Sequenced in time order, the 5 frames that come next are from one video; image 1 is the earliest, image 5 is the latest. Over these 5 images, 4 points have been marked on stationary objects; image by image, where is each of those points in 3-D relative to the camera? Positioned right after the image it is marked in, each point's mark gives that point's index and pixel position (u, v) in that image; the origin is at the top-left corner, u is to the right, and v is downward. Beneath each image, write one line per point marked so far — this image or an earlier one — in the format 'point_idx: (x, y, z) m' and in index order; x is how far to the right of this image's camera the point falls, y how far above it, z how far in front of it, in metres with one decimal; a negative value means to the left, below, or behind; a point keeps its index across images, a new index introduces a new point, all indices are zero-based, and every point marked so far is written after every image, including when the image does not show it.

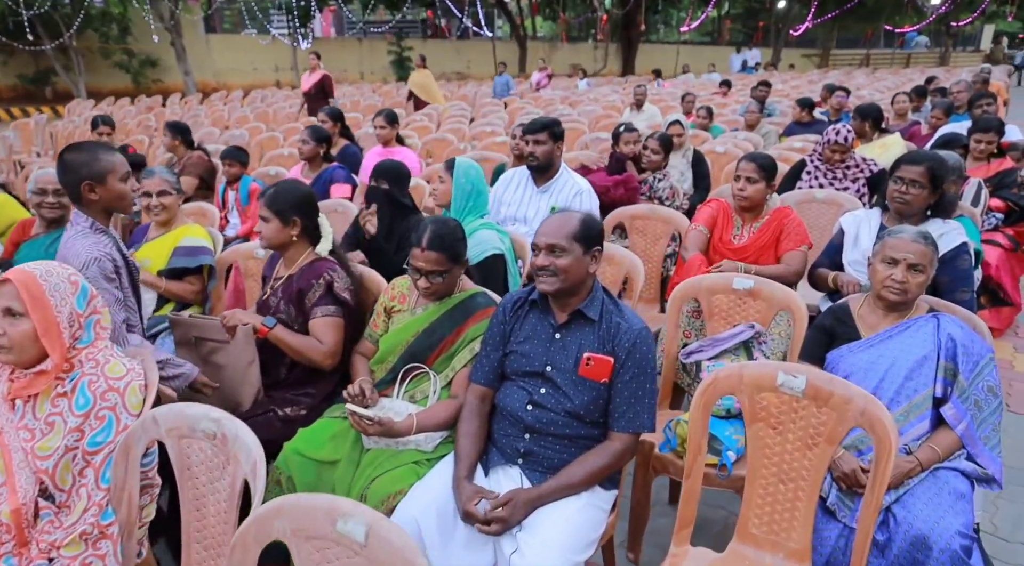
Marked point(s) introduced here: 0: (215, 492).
0: (-0.8, -0.6, +1.7) m
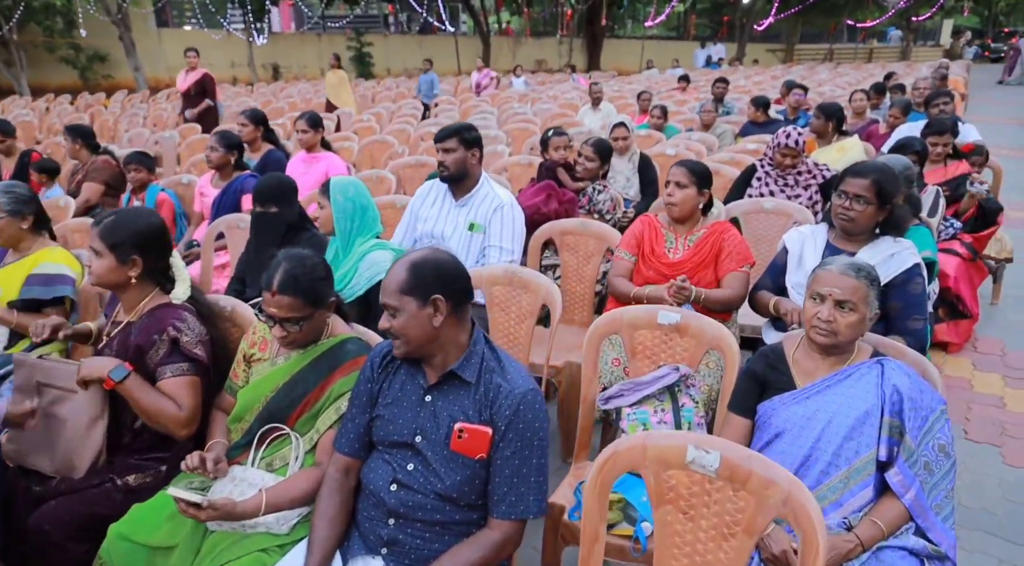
0: (-1.1, -0.7, +1.3) m
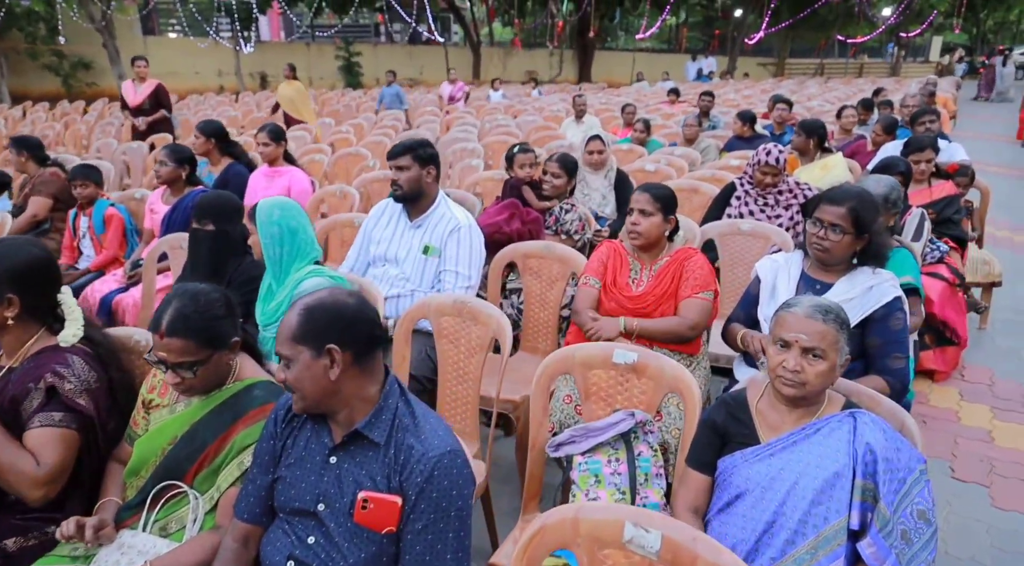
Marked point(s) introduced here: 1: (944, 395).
0: (-1.3, -0.8, +1.1) m
1: (+2.6, -0.7, +3.8) m
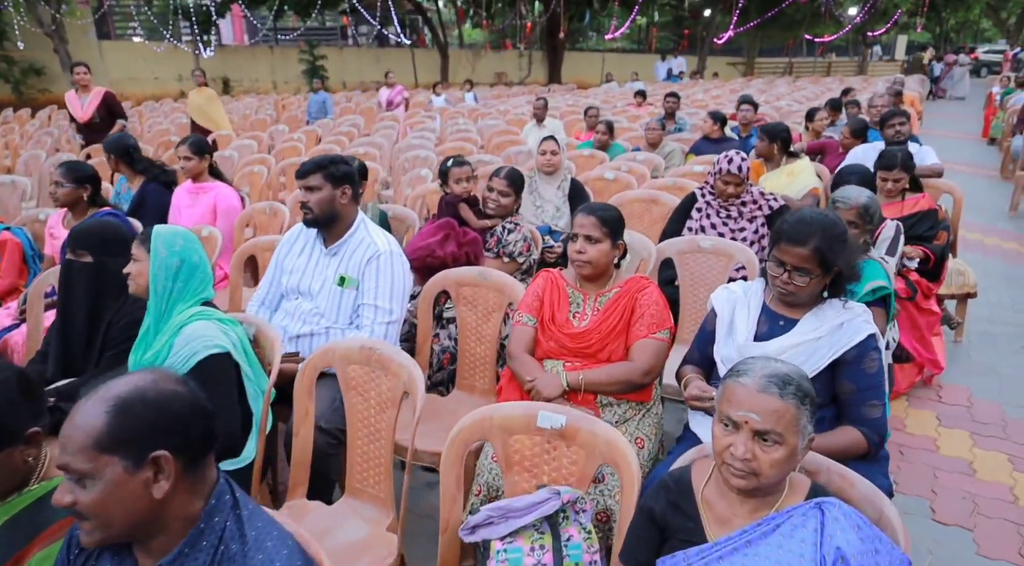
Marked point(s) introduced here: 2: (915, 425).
0: (-1.5, -1.0, +0.7) m
1: (+2.3, -0.8, +3.6) m
2: (+2.2, -0.8, +3.5) m
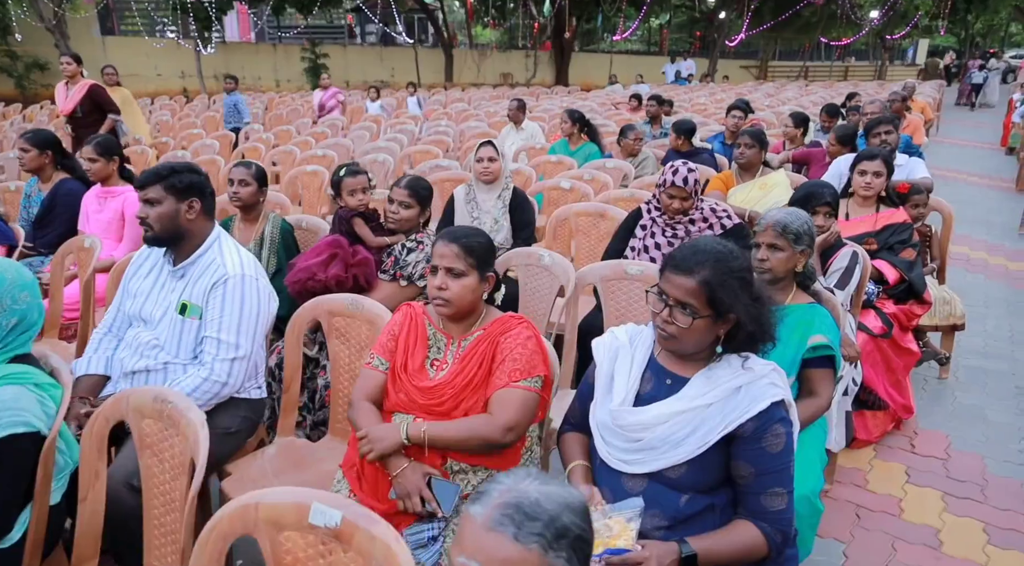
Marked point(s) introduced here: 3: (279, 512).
0: (-2.1, -1.0, +0.3) m
1: (+1.8, -0.9, +3.1) m
2: (+1.8, -0.9, +3.1) m
3: (-0.5, -0.5, +1.4) m
